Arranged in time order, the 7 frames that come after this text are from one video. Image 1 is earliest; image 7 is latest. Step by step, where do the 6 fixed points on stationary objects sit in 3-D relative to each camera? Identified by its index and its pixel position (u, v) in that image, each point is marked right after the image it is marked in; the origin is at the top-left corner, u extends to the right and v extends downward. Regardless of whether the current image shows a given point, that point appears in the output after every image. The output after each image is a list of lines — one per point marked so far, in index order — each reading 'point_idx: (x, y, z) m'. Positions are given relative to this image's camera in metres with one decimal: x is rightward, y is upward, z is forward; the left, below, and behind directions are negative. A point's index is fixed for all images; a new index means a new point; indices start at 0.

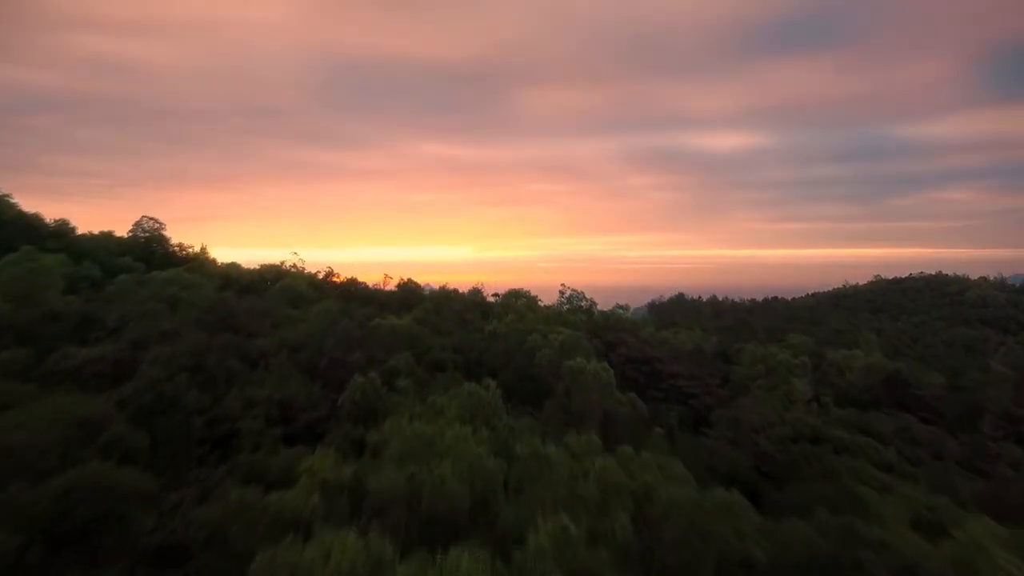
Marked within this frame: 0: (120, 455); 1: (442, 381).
0: (-4.3, -1.9, +6.6) m
1: (-1.1, -1.5, +9.5) m
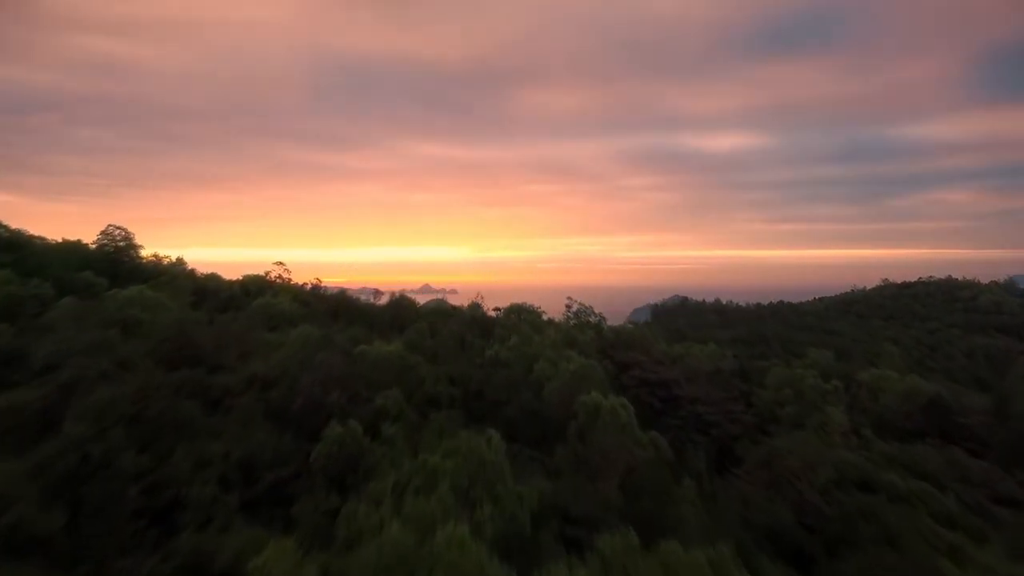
0: (-4.3, -2.2, +5.2) m
1: (-1.0, -1.9, +8.1) m
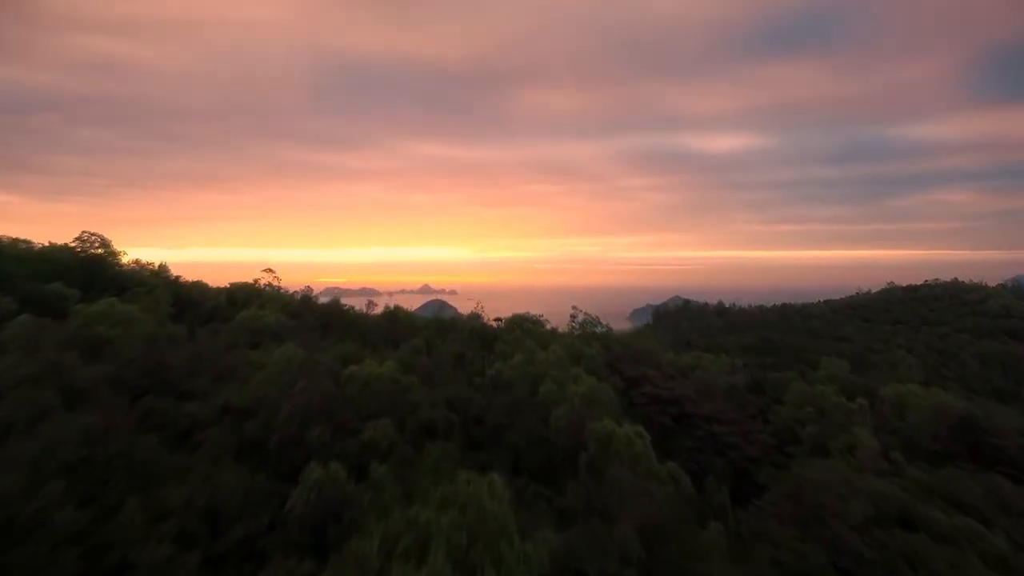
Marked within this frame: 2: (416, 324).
0: (-4.2, -2.5, +4.3) m
1: (-1.0, -2.1, +7.2) m
2: (-2.1, -0.9, +13.0) m
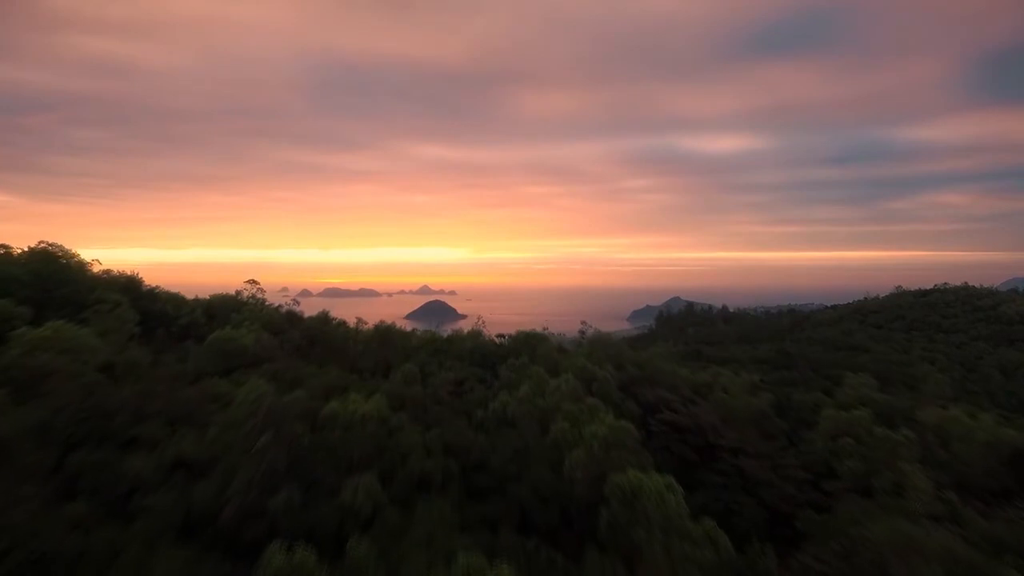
0: (-4.1, -2.8, +3.0) m
1: (-0.9, -2.4, +5.9) m
2: (-2.0, -1.2, +11.7) m
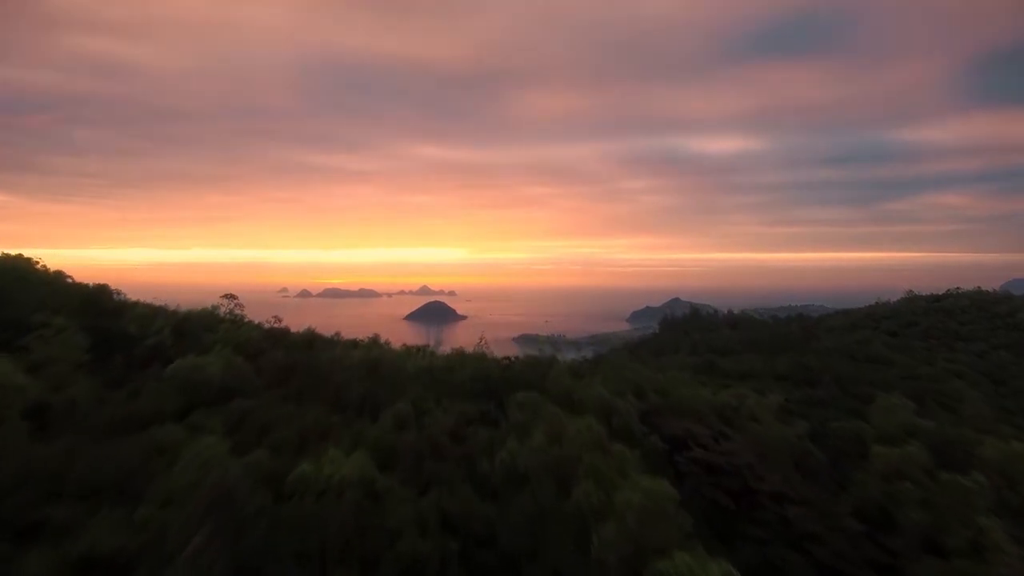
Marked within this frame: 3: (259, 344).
0: (-3.9, -3.1, +1.5) m
1: (-0.7, -2.8, +4.4) m
2: (-1.9, -1.5, +10.2) m
3: (-5.1, -1.0, +11.9) m
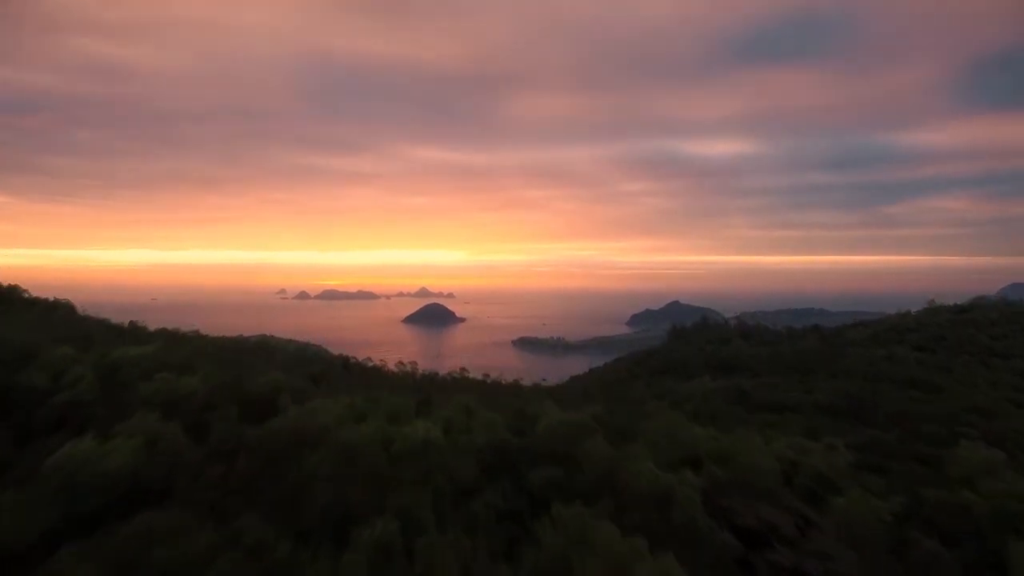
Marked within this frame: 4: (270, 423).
0: (-3.6, -3.7, -1.2) m
1: (-0.4, -3.4, +1.7) m
2: (-1.5, -2.2, +7.5) m
3: (-4.8, -1.7, +9.2) m
4: (-3.6, -1.8, +8.6) m
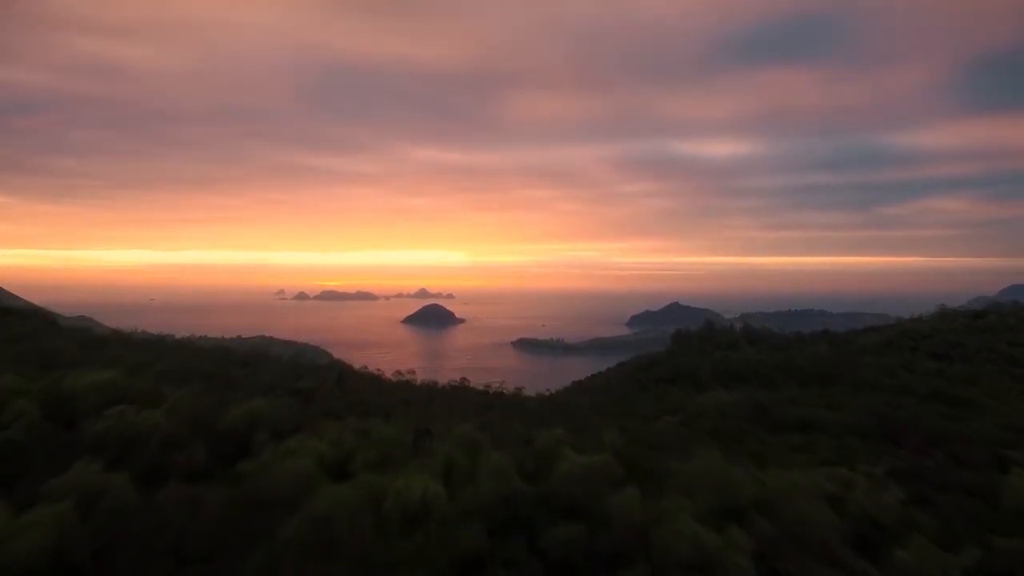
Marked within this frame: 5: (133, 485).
0: (-3.4, -4.0, -2.6) m
1: (-0.2, -3.7, +0.3) m
2: (-1.4, -2.5, +6.1) m
3: (-4.6, -2.0, +7.8) m
4: (-3.5, -2.1, +7.3) m
5: (-4.5, -2.2, +6.8) m
